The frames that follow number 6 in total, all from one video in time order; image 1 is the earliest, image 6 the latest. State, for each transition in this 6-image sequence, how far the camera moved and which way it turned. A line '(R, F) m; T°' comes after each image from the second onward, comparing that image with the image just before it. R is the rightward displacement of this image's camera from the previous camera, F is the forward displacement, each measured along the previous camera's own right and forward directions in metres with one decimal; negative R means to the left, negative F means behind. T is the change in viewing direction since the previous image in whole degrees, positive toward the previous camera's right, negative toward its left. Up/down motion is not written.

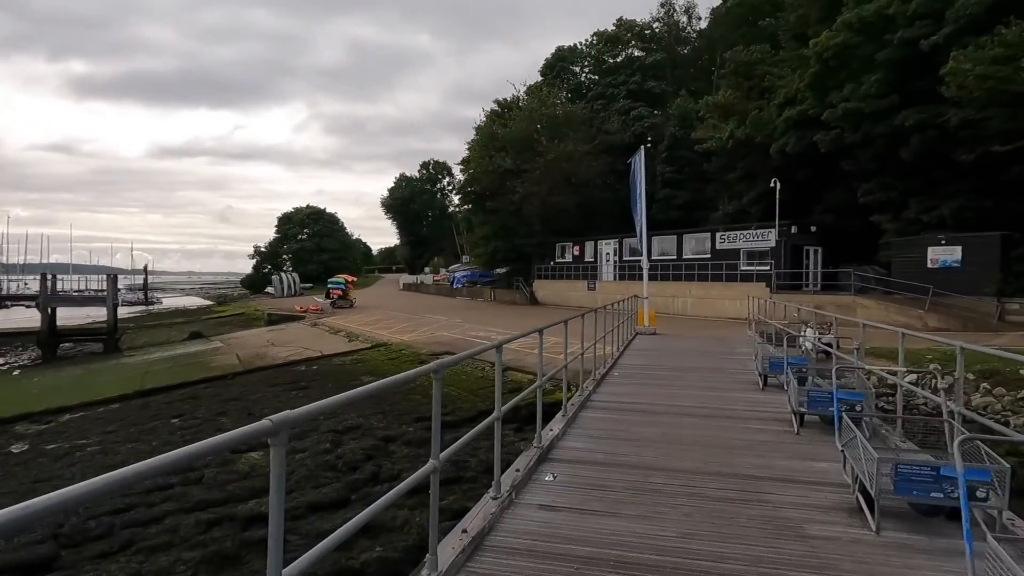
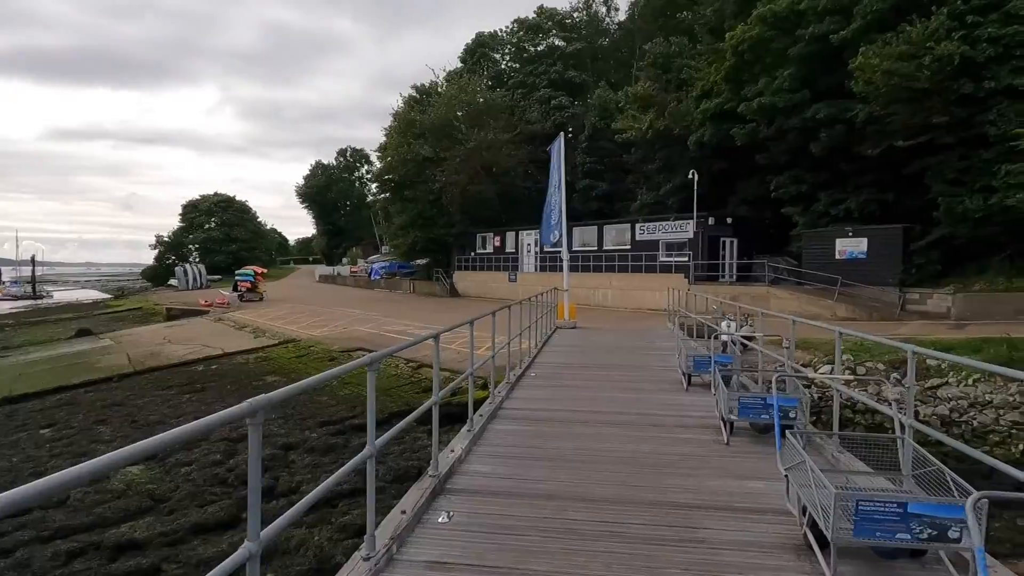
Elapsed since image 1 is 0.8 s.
(+0.2, +0.8) m; +7°
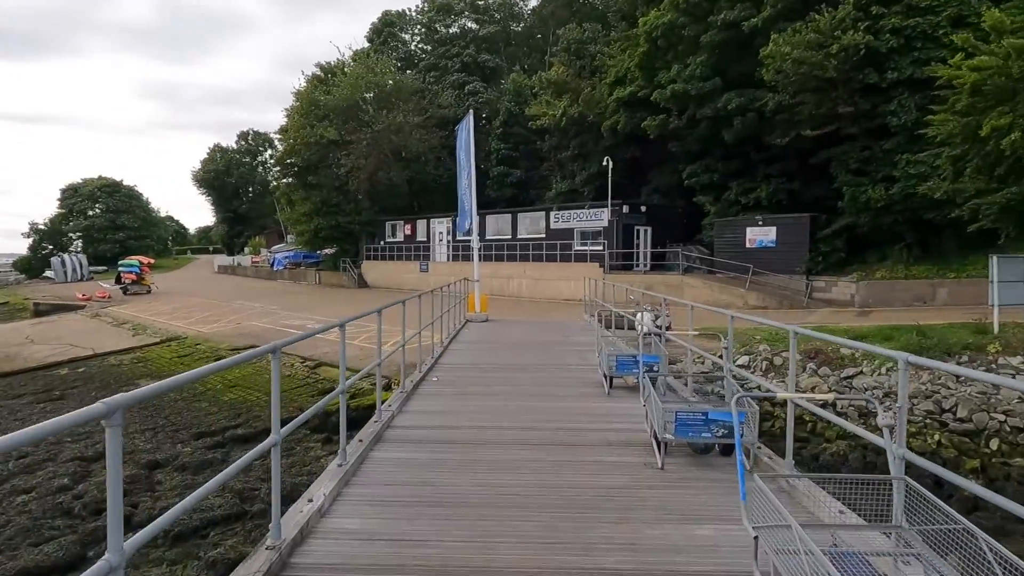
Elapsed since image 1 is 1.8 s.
(+0.2, +1.1) m; +7°
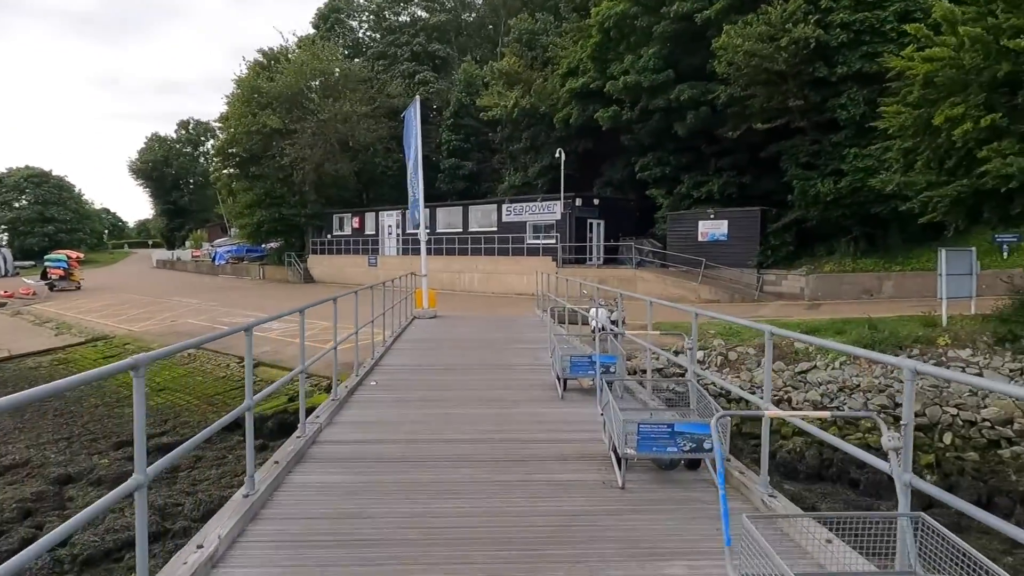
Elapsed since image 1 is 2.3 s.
(+0.1, +0.5) m; +4°
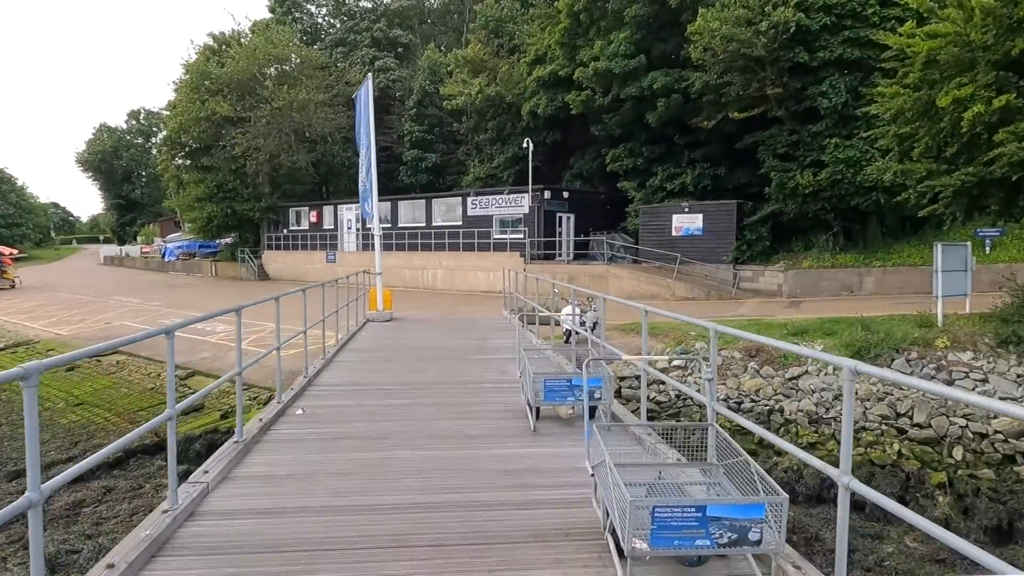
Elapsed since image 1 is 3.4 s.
(+0.1, +1.2) m; +3°
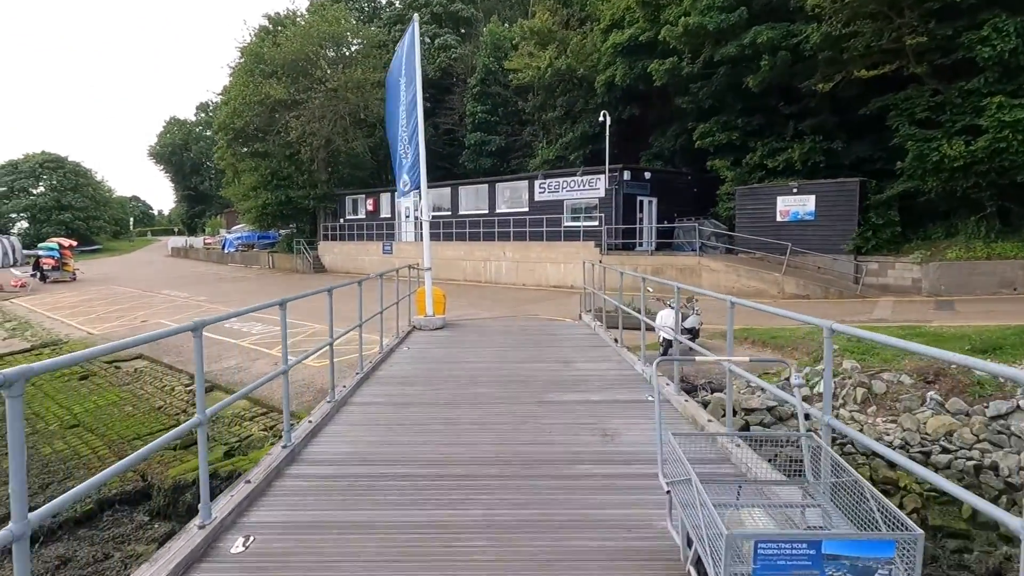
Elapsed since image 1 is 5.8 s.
(-0.3, +2.6) m; -6°
